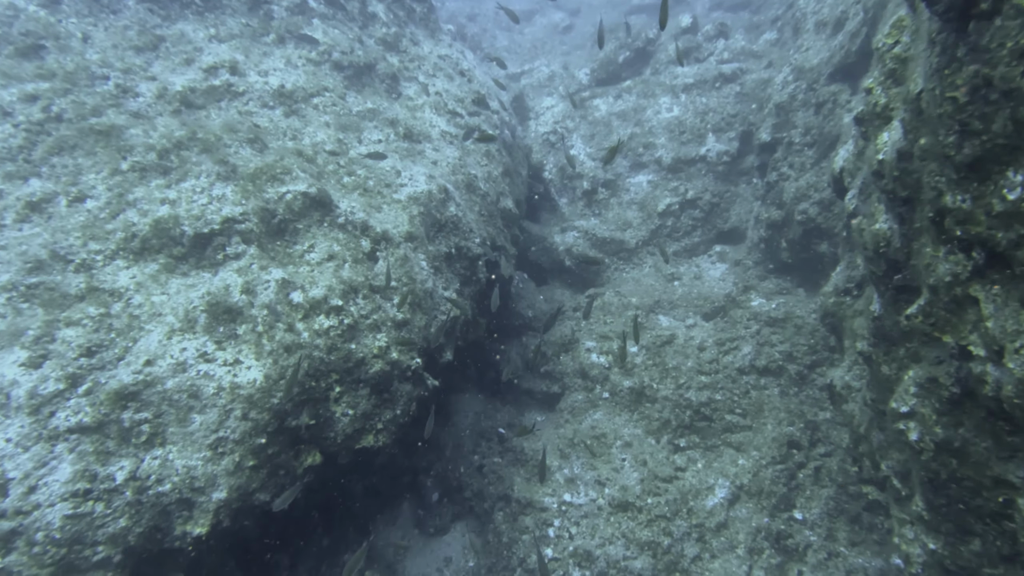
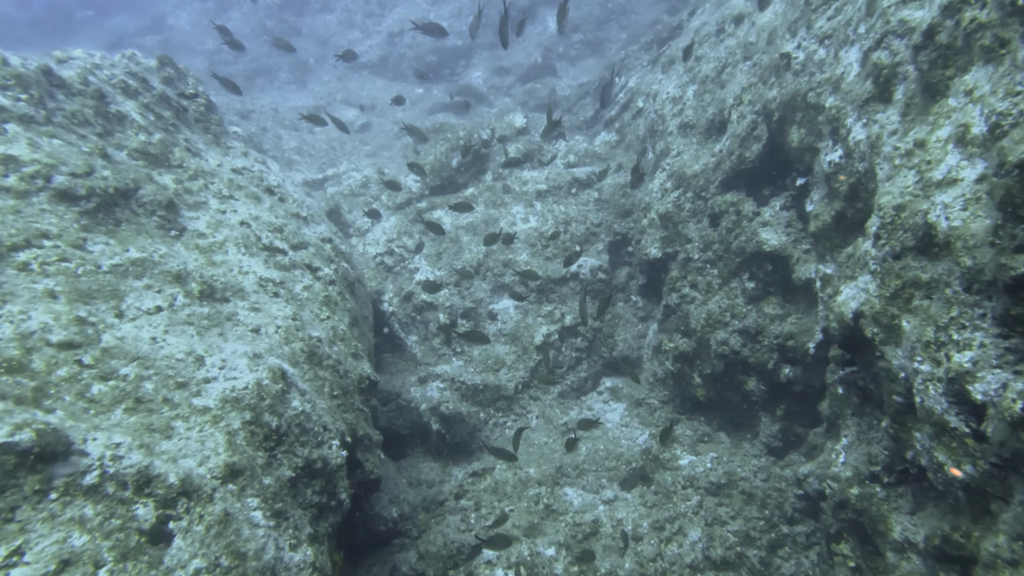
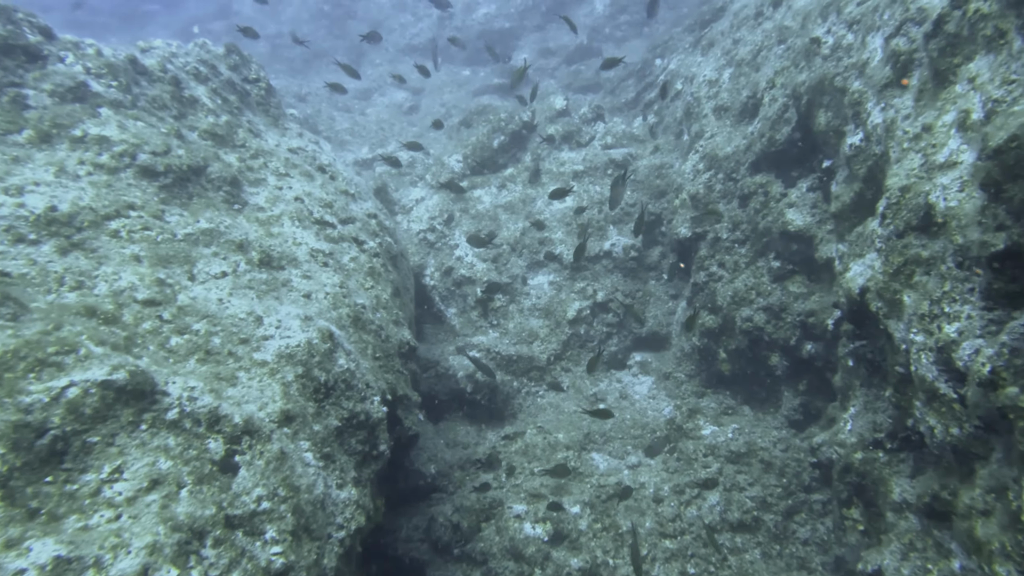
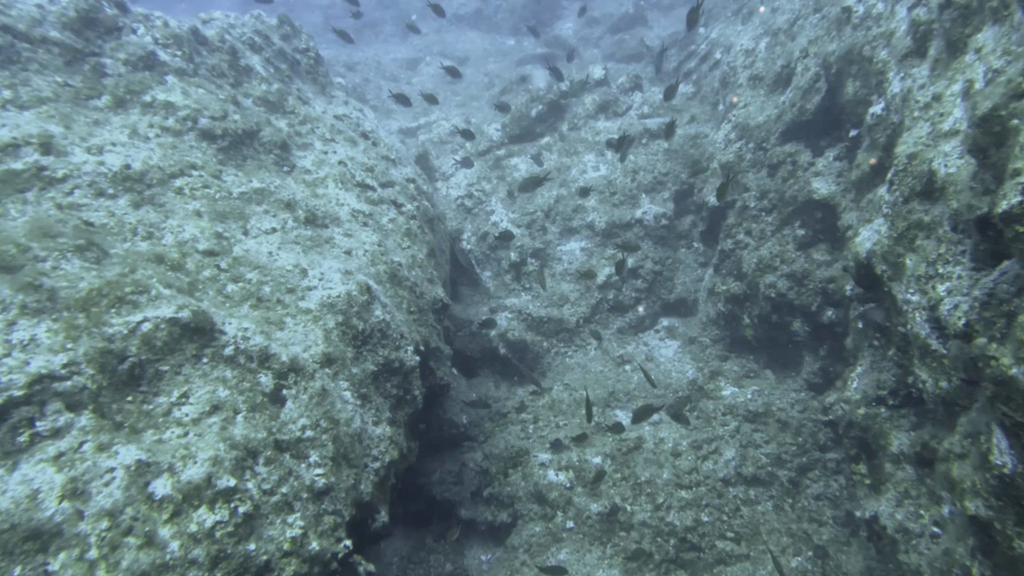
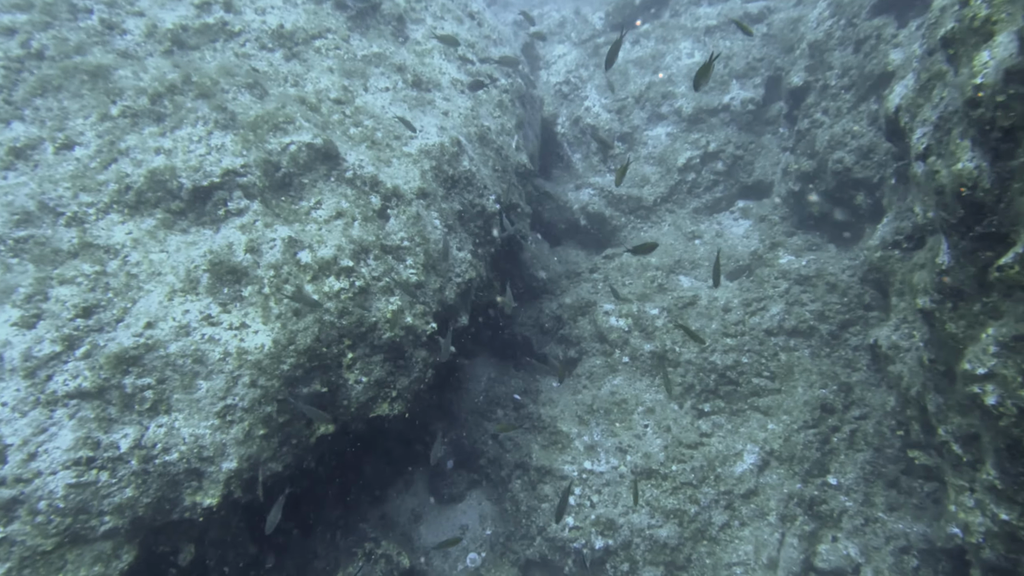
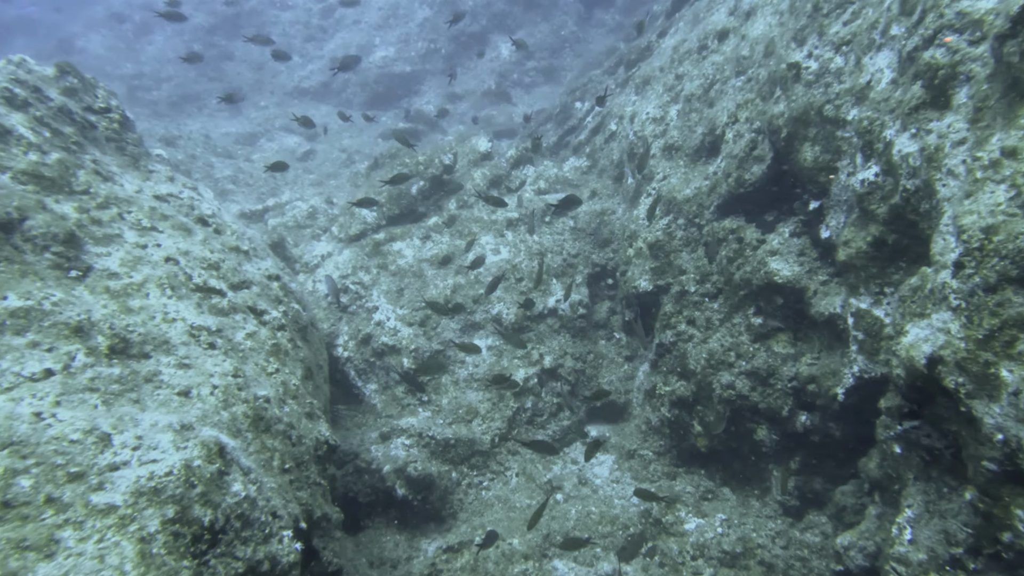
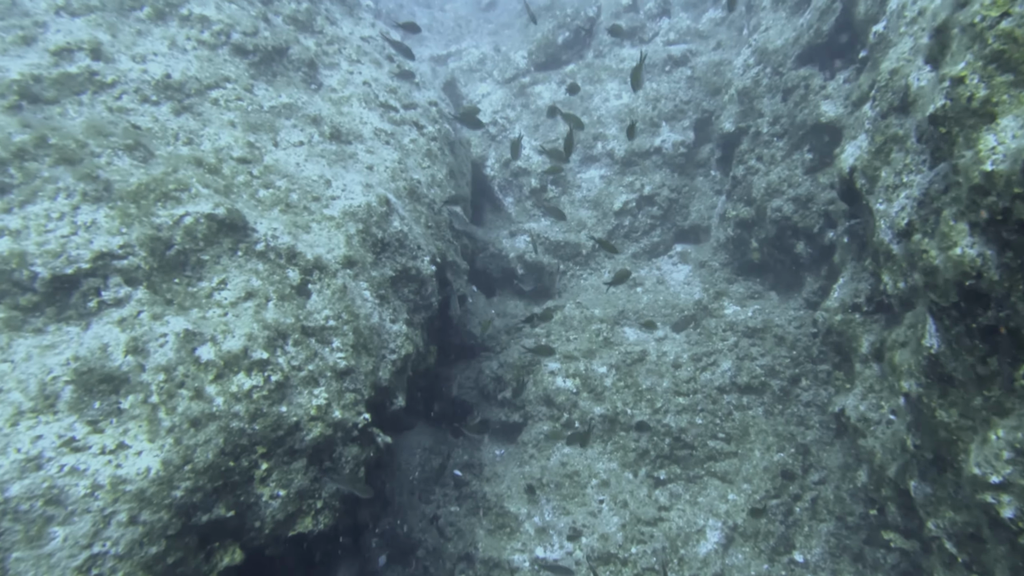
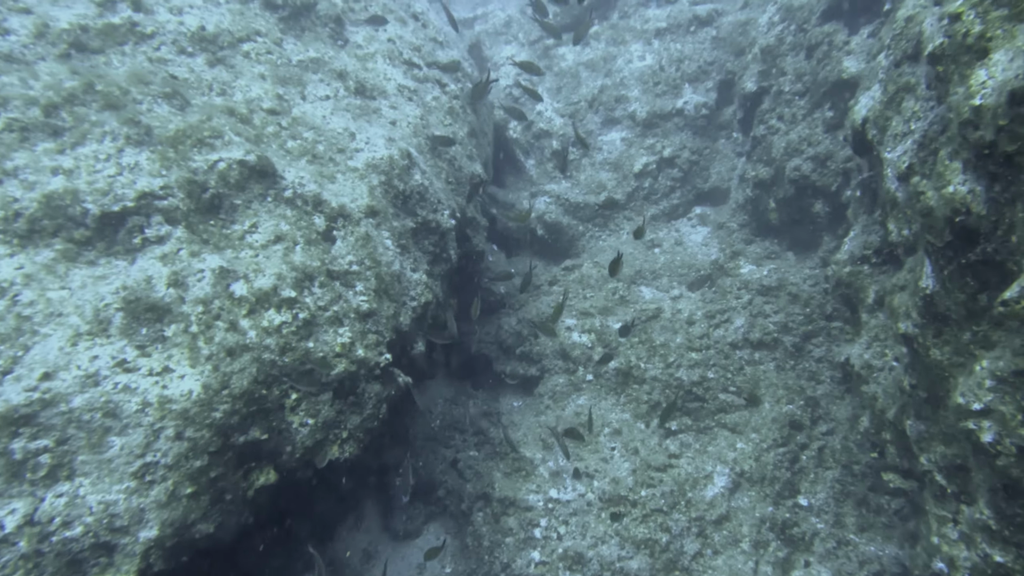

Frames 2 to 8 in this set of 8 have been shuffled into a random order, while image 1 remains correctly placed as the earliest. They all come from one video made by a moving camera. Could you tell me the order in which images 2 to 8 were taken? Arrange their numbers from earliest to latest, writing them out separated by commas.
5, 8, 7, 4, 3, 2, 6
